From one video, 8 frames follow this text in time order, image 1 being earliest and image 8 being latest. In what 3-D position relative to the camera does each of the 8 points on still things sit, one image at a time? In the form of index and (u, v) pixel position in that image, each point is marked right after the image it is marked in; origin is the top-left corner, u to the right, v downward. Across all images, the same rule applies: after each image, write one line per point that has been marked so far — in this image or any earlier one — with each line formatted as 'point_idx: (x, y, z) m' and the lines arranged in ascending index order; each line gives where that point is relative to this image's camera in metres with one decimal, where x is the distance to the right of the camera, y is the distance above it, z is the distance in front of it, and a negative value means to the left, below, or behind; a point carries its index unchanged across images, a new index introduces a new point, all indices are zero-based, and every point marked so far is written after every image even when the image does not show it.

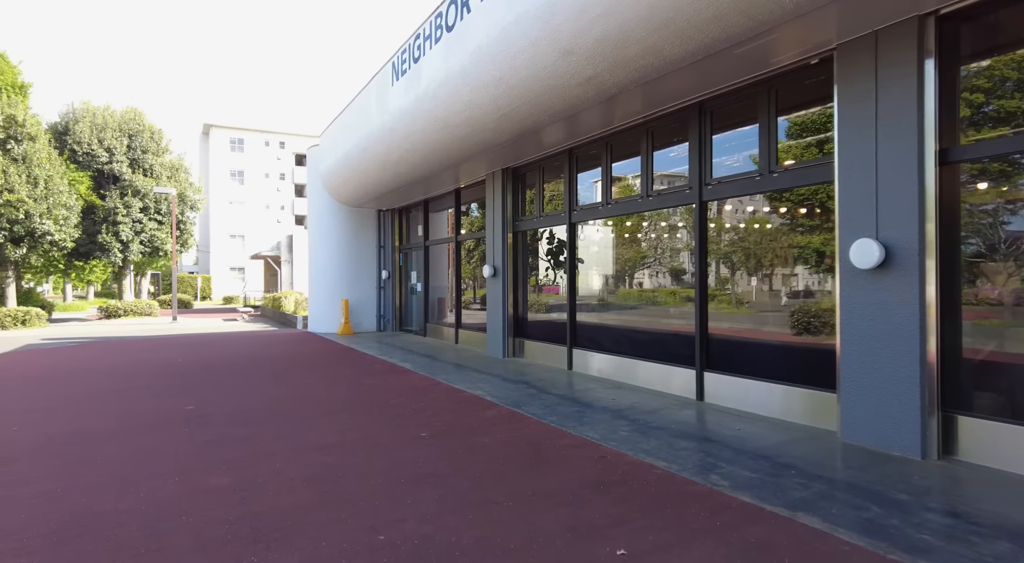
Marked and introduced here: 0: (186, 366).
0: (-5.3, -1.4, +9.8) m
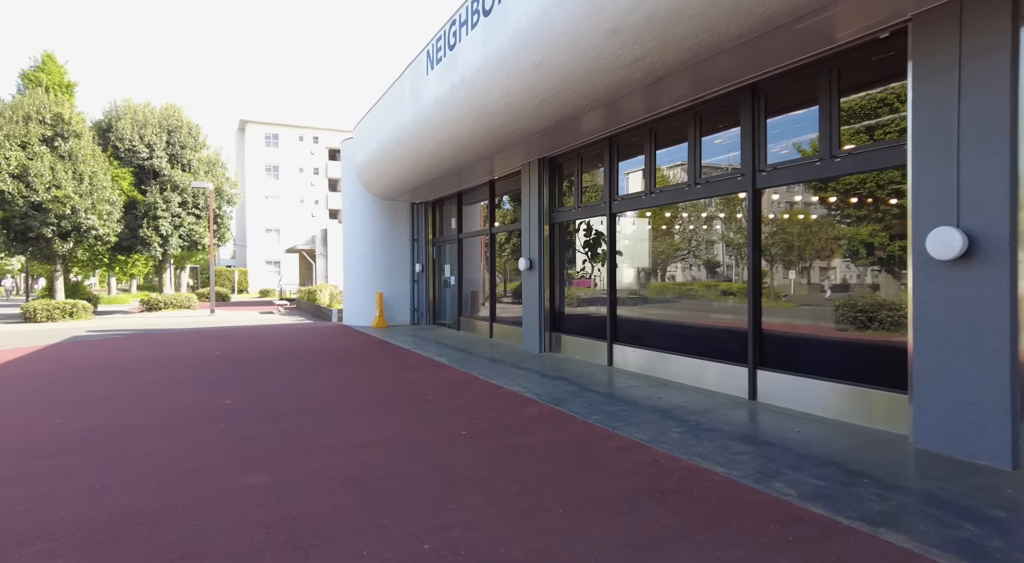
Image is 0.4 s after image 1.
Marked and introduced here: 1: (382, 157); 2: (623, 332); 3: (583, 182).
0: (-4.7, -1.3, +9.8) m
1: (-2.7, +2.6, +12.4) m
2: (+1.6, -0.7, +8.3) m
3: (+1.1, +1.5, +9.3) m
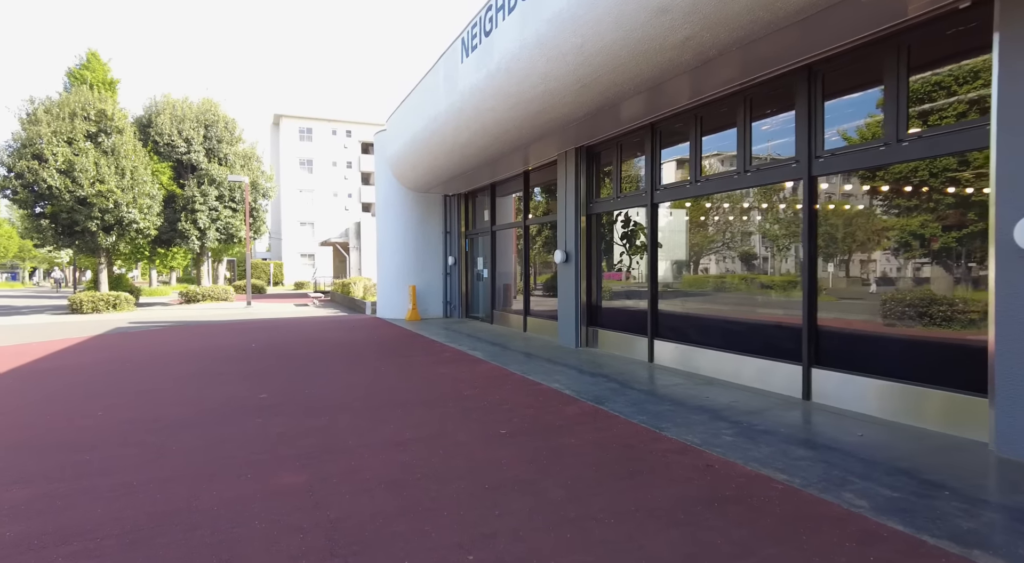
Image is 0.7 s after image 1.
0: (-4.1, -1.1, +9.8) m
1: (-2.0, +2.7, +12.3) m
2: (+2.1, -0.6, +8.0) m
3: (+1.7, +1.6, +9.0) m
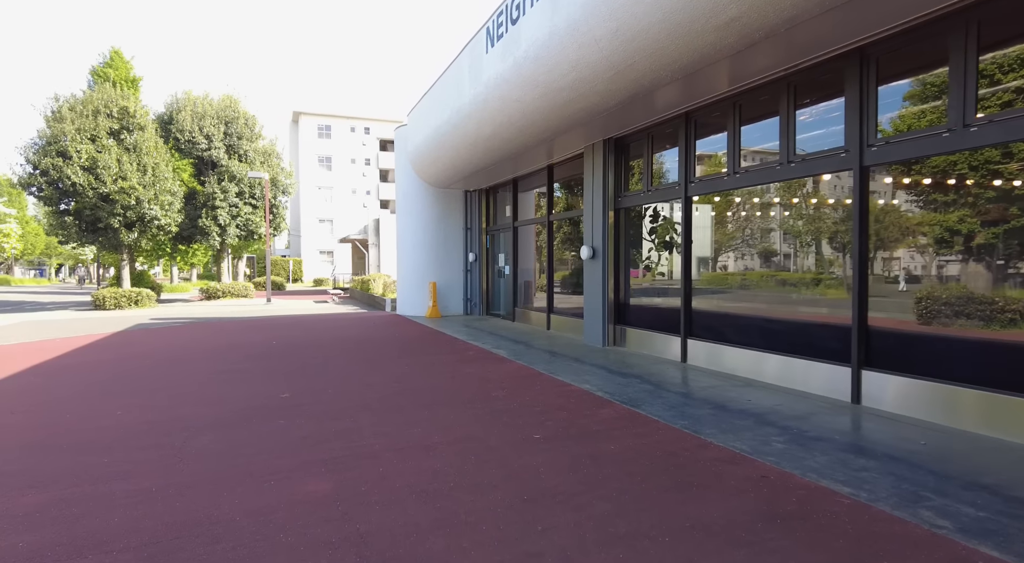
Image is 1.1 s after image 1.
0: (-3.7, -1.1, +9.7) m
1: (-1.5, +2.8, +12.1) m
2: (+2.4, -0.6, +7.7) m
3: (+2.0, +1.7, +8.7) m
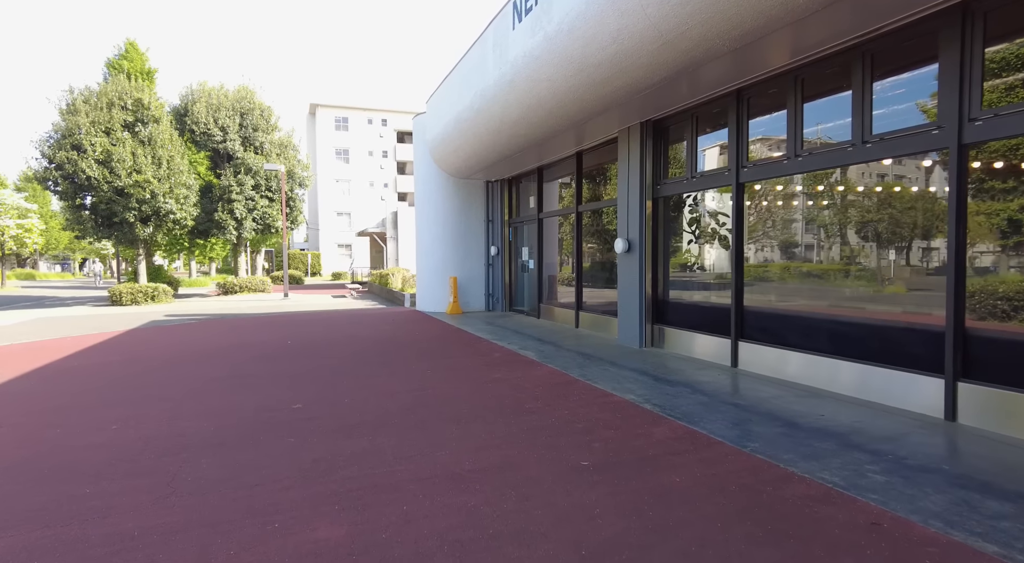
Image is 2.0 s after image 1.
0: (-3.3, -1.0, +9.1) m
1: (-1.0, +2.9, +11.4) m
2: (+2.8, -0.5, +7.0) m
3: (+2.4, +1.7, +7.9) m
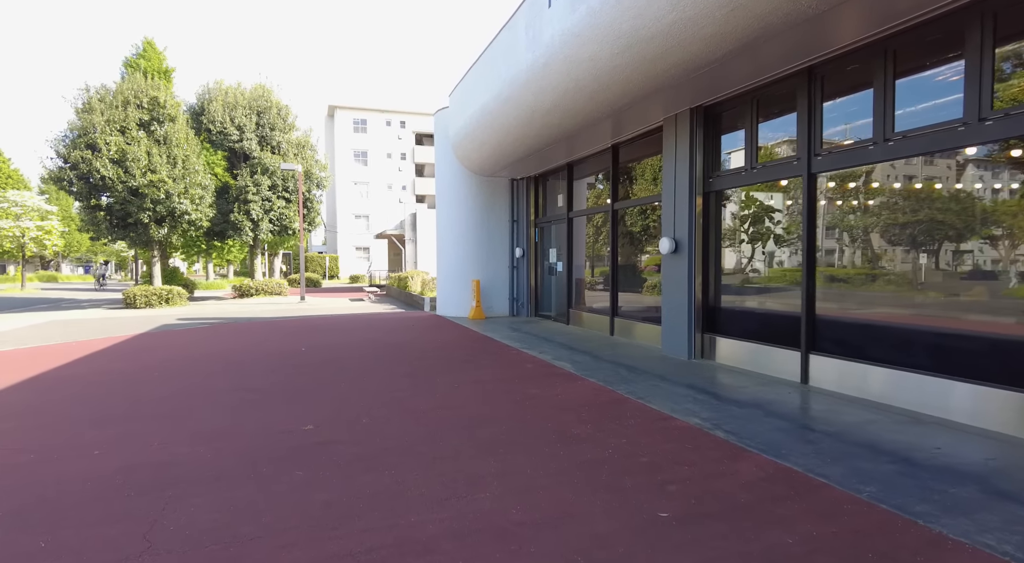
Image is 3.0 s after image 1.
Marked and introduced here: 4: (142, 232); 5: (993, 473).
0: (-2.9, -1.1, +8.4) m
1: (-0.5, +2.8, +10.7) m
2: (+3.2, -0.6, +6.1) m
3: (+2.9, +1.7, +7.1) m
4: (-11.8, +1.6, +19.1) m
5: (+2.9, -1.1, +3.6) m
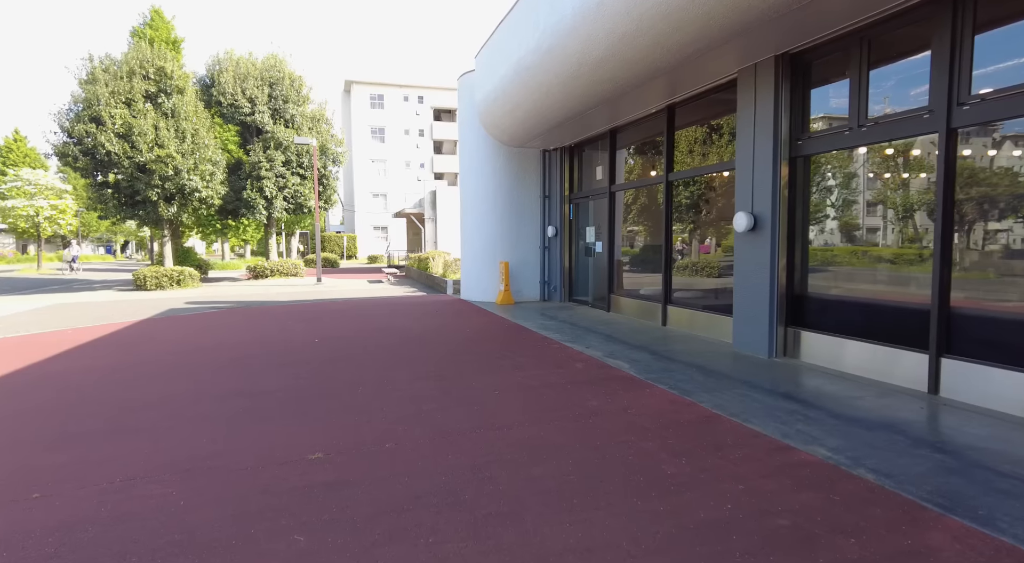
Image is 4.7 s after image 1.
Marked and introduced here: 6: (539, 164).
0: (-2.3, -0.9, +7.3) m
1: (+0.1, +3.1, +9.4) m
2: (+3.6, -0.5, +4.8) m
3: (+3.4, +1.8, +5.7) m
4: (-11.0, +2.2, +18.2) m
5: (+3.3, -1.1, +2.3) m
6: (+0.6, +2.5, +12.9) m
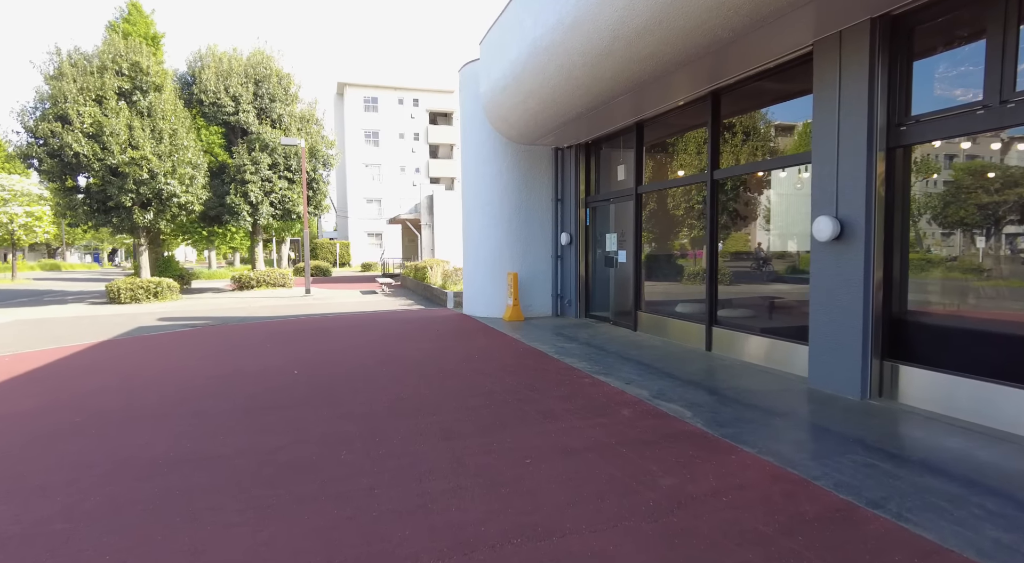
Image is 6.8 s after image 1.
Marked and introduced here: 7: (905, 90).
0: (-2.1, -1.1, +5.9) m
1: (+0.3, +2.9, +8.0) m
2: (+3.9, -0.6, +3.5) m
3: (+3.6, +1.7, +4.4) m
4: (-10.9, +1.8, +16.8) m
5: (+3.5, -1.3, +1.0) m
6: (+0.8, +2.3, +11.5) m
7: (+3.3, +1.6, +5.0) m
